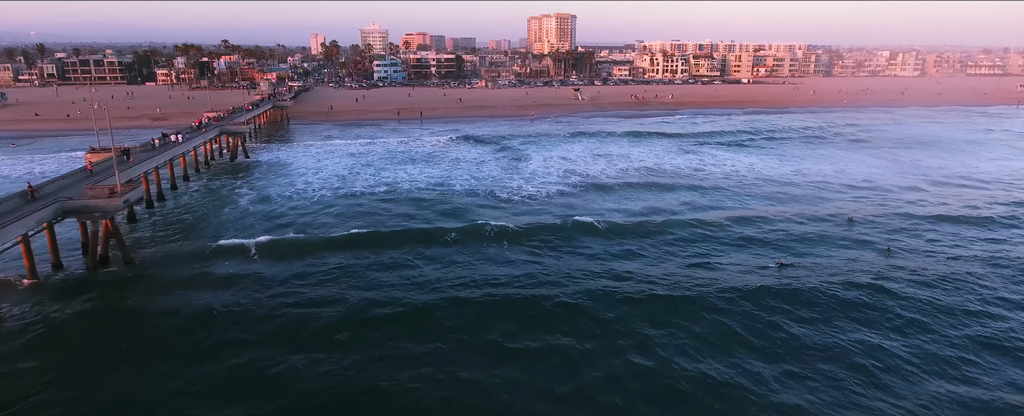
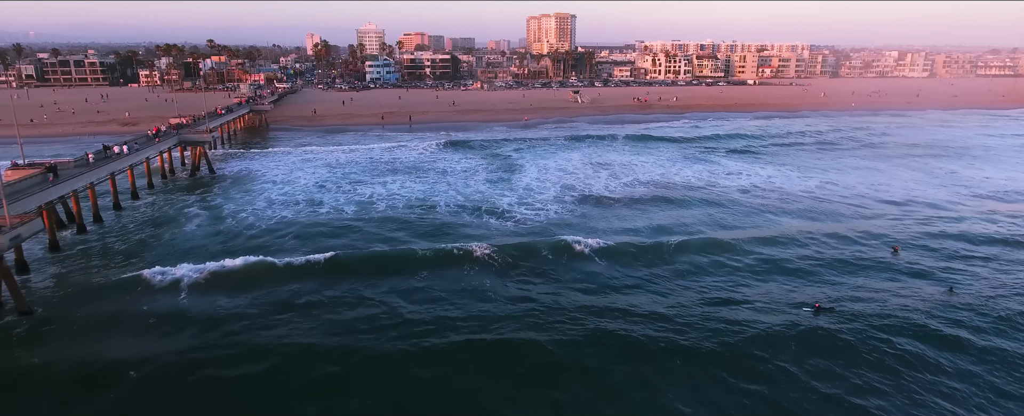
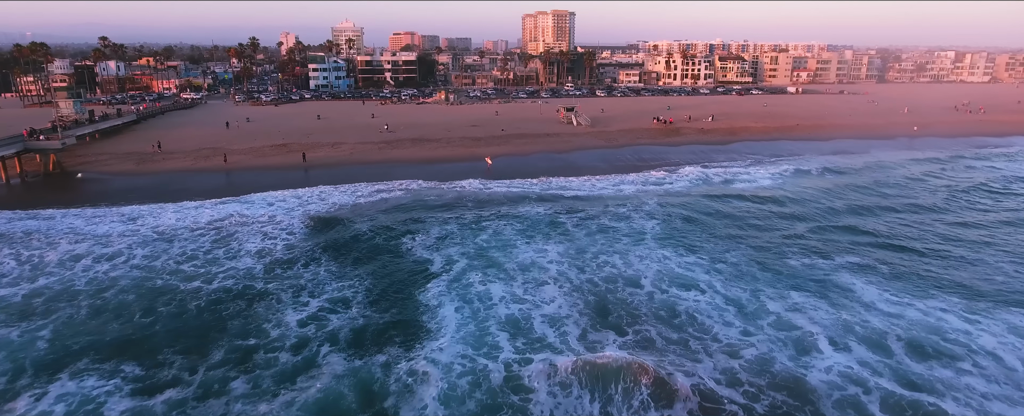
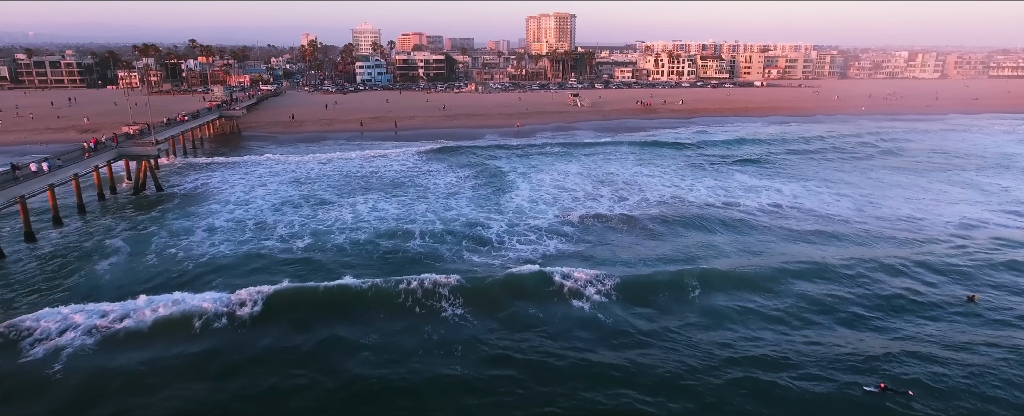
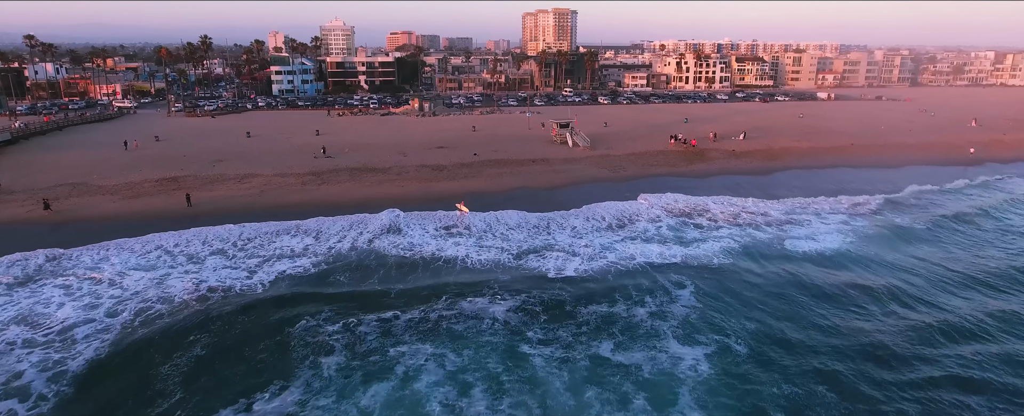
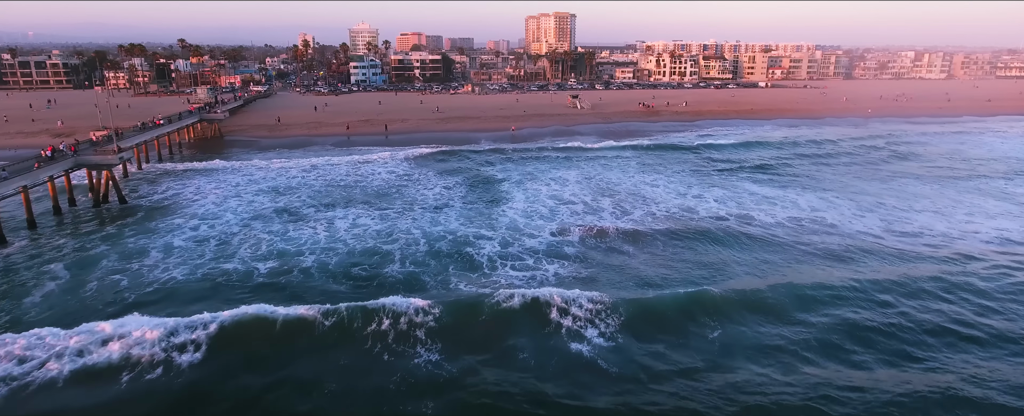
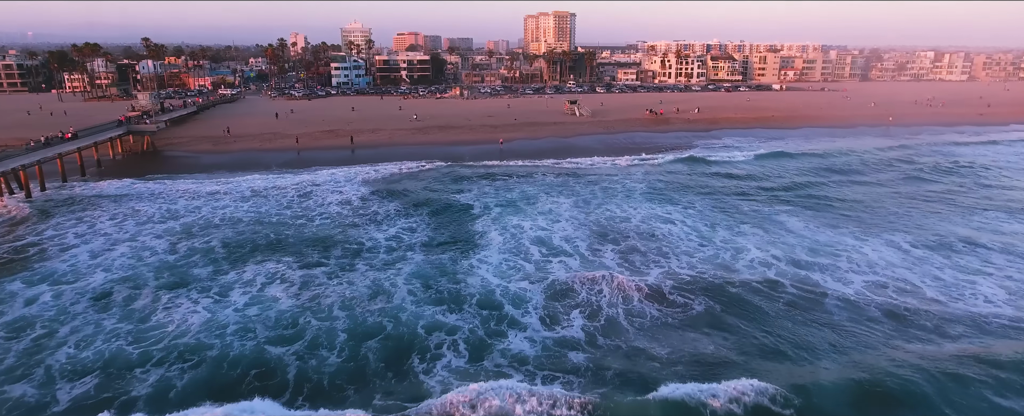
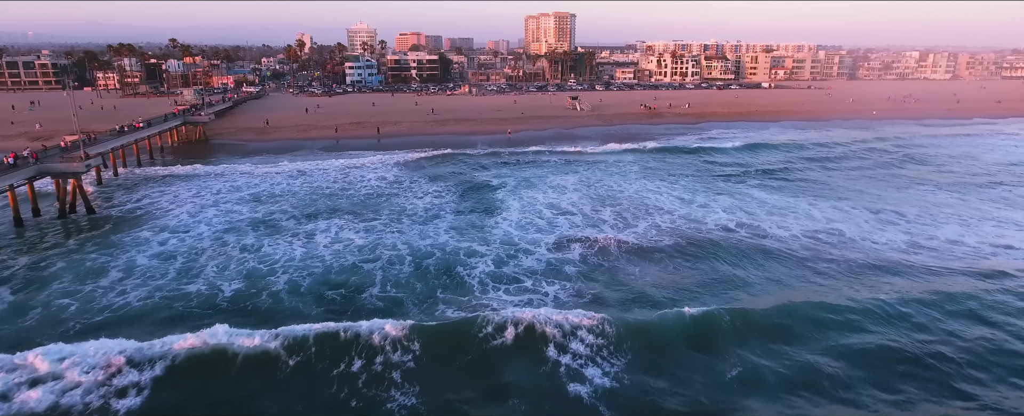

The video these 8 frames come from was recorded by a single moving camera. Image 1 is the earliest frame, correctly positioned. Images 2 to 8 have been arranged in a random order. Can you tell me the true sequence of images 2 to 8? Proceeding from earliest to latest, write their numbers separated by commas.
2, 4, 6, 8, 7, 3, 5
